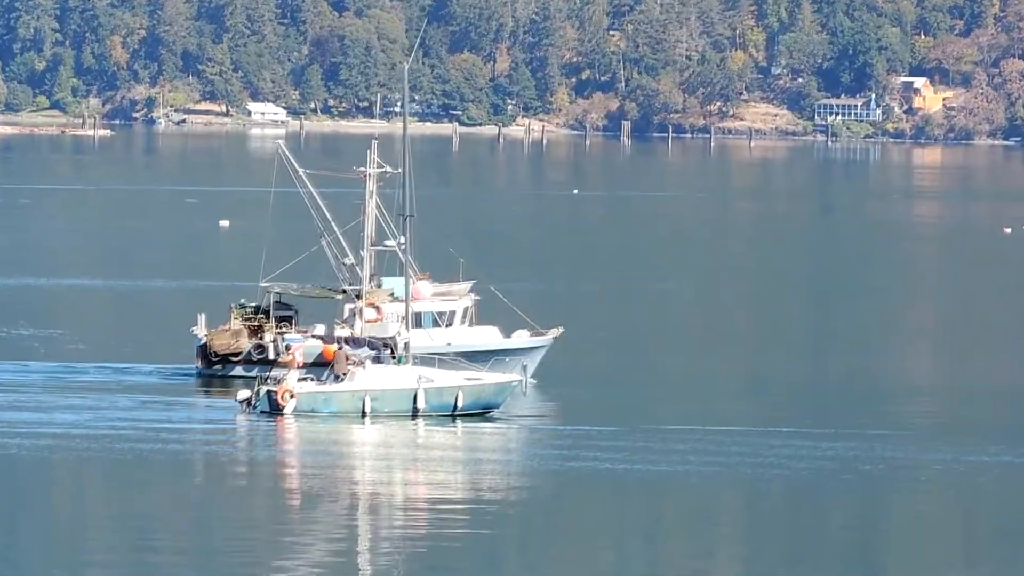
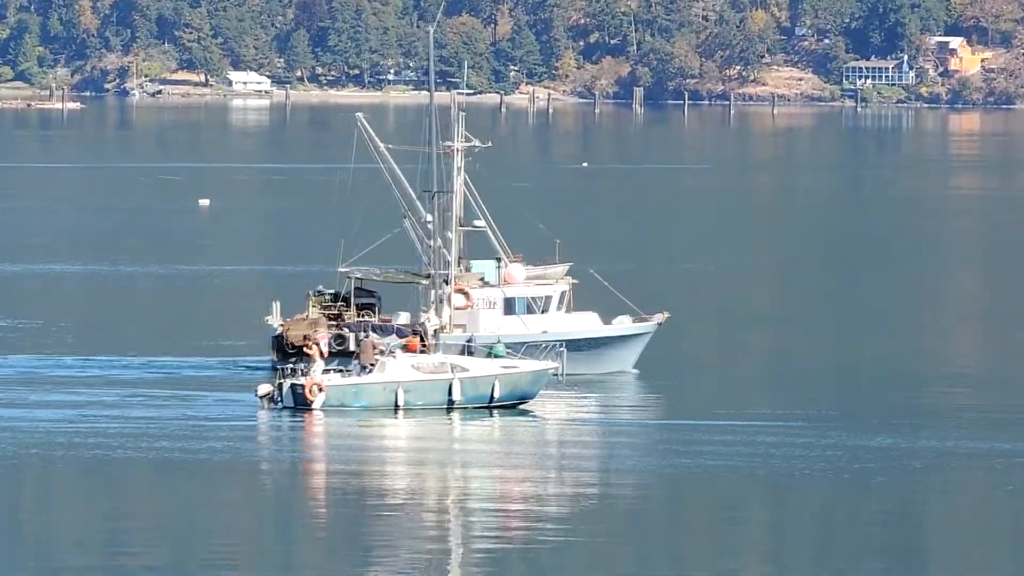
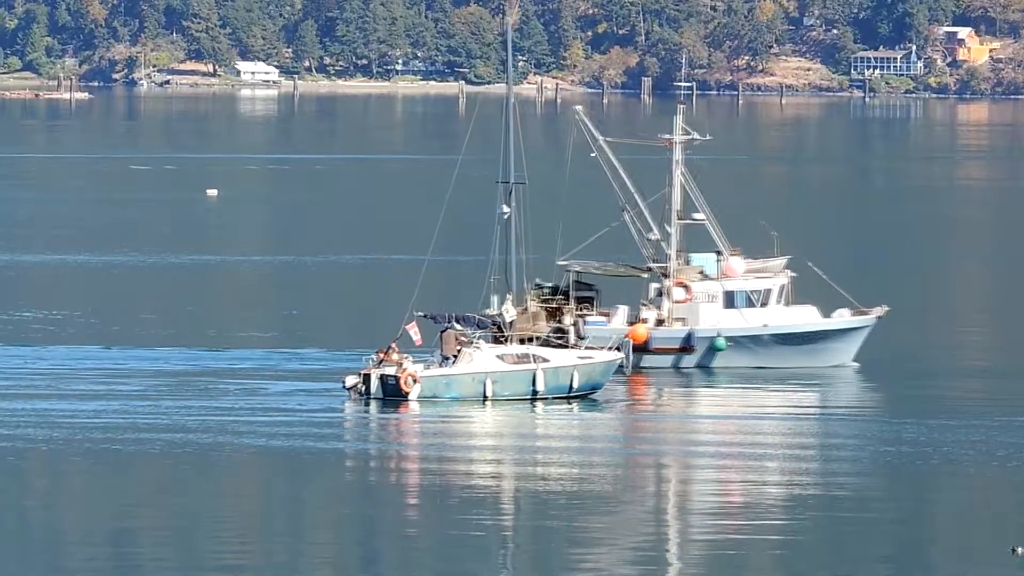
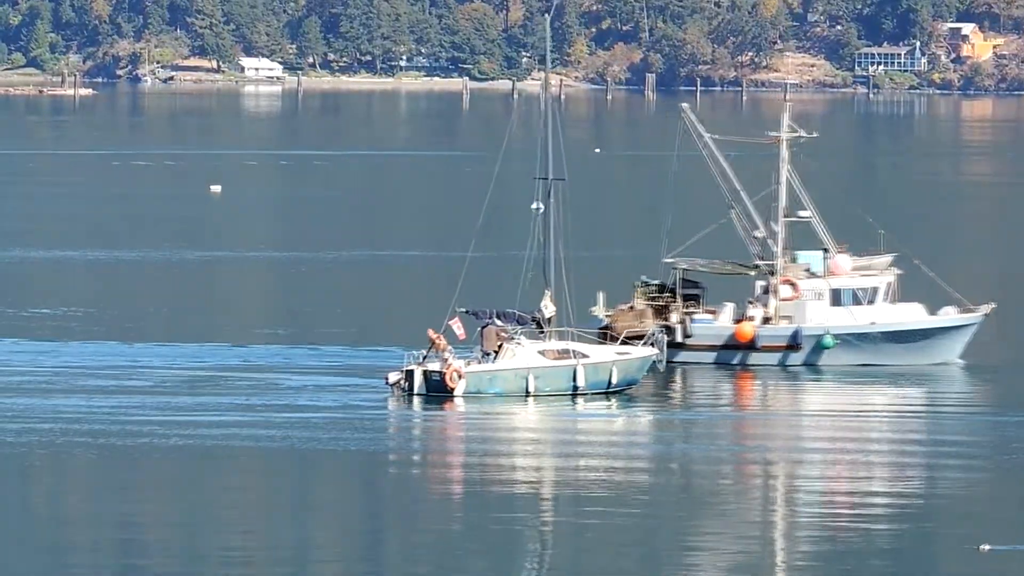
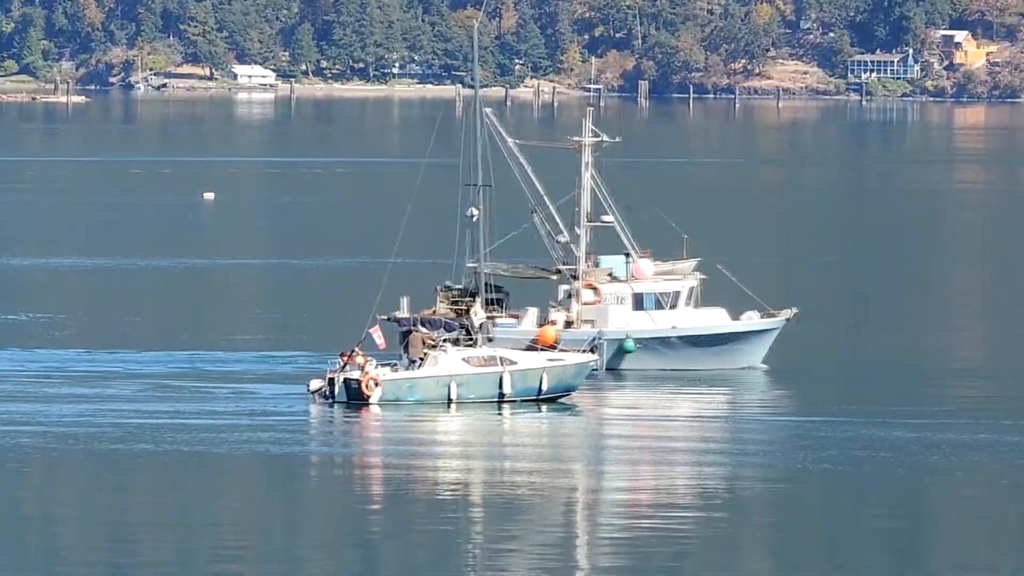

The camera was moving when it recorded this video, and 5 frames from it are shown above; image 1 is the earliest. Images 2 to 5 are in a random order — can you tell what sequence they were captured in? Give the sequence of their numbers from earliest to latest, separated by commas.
2, 5, 3, 4
